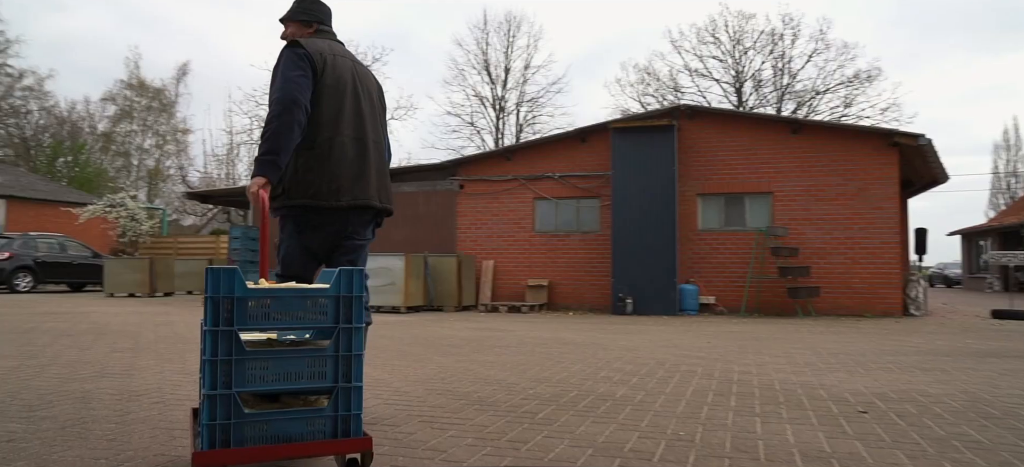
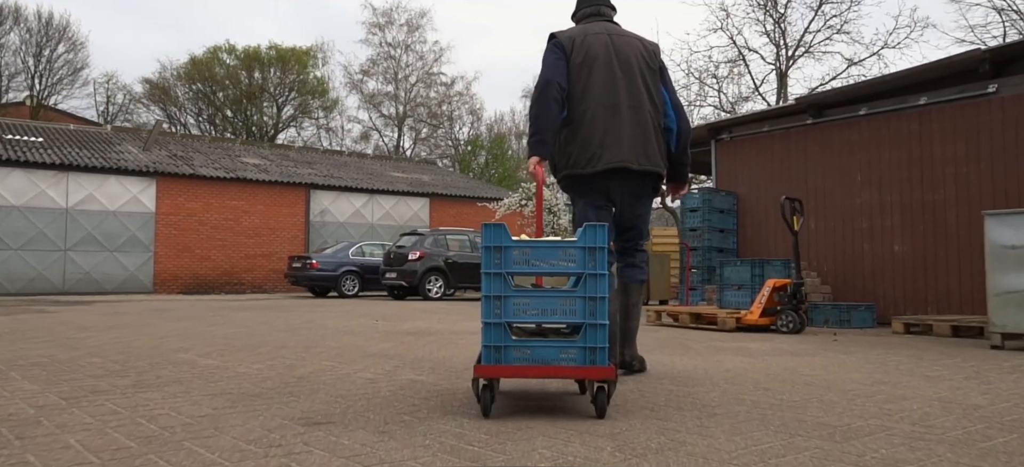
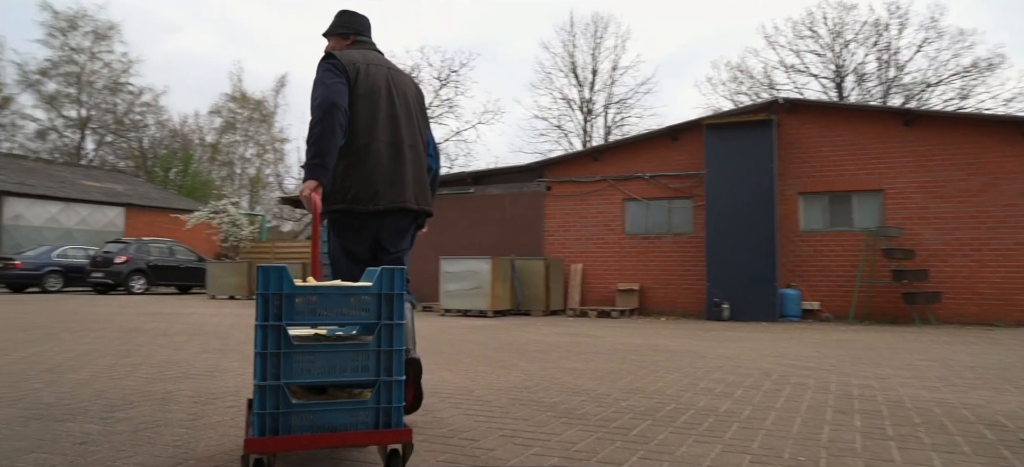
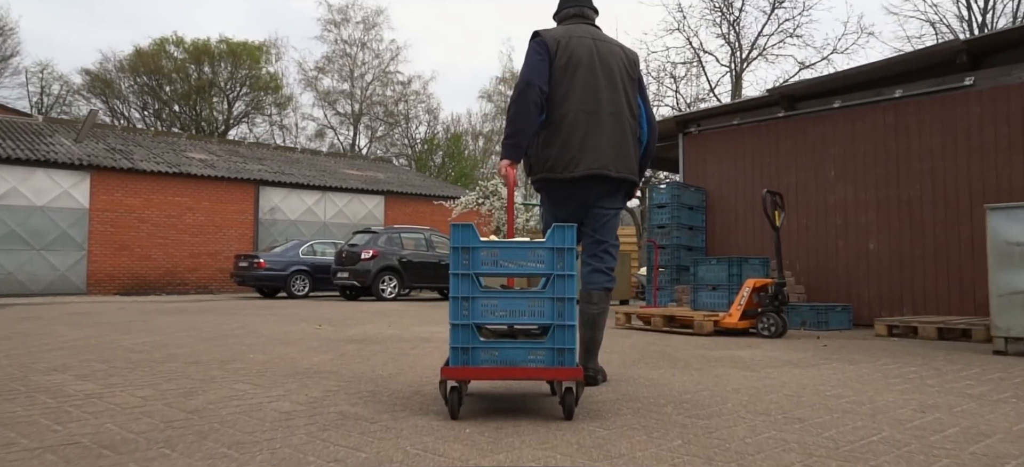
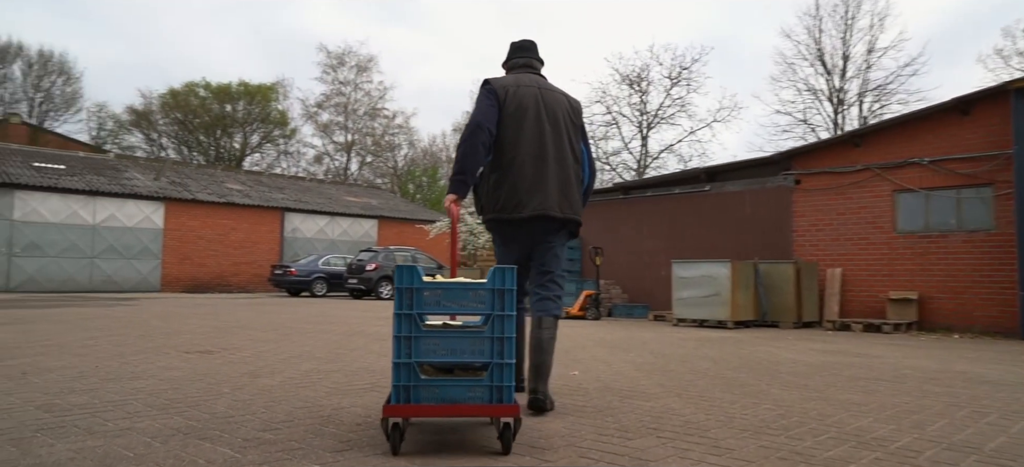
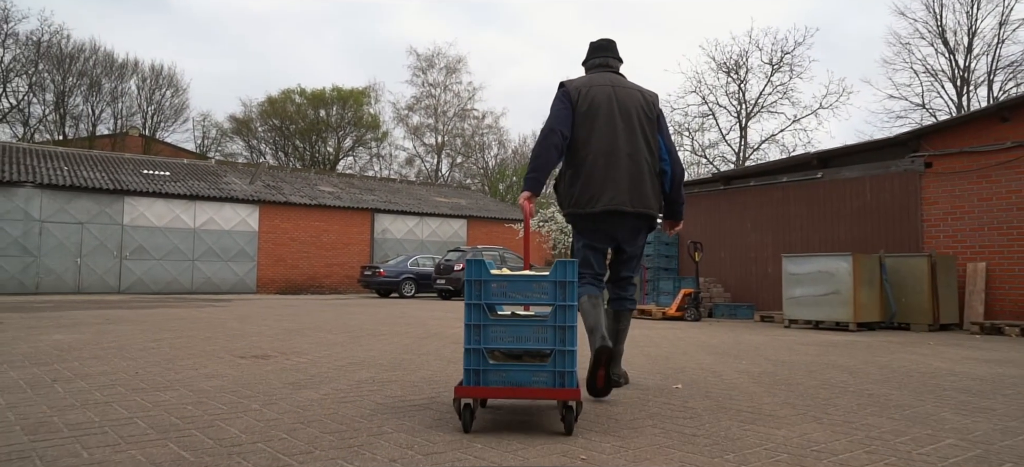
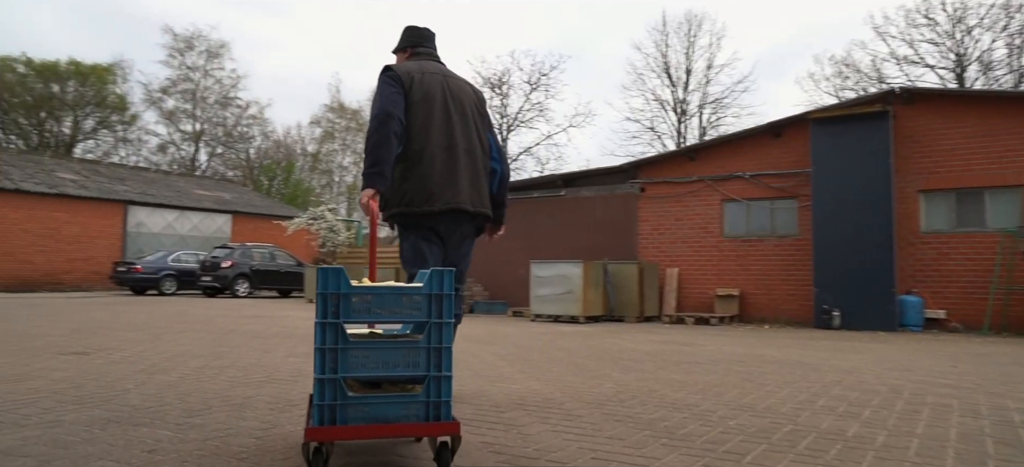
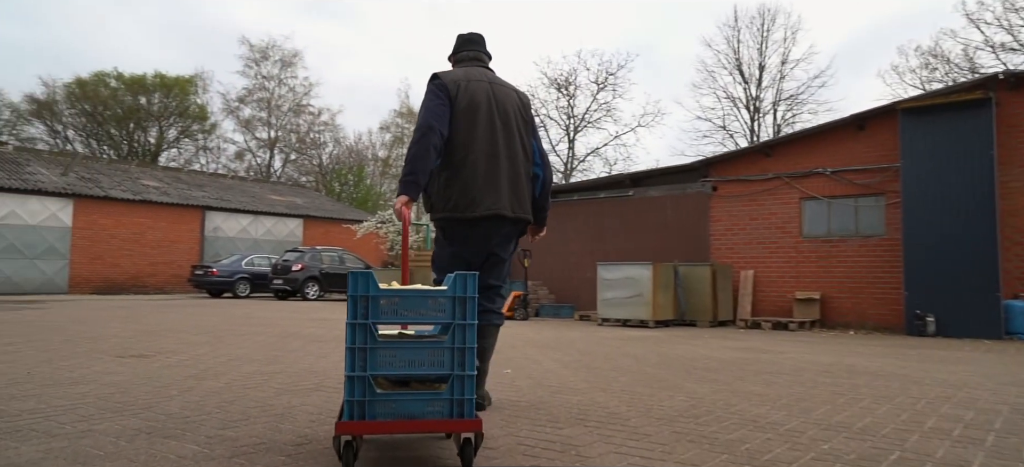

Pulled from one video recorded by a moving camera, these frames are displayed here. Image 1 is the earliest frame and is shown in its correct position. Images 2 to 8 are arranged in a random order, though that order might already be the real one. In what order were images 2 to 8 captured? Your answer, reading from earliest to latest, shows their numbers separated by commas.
3, 7, 8, 5, 6, 2, 4
